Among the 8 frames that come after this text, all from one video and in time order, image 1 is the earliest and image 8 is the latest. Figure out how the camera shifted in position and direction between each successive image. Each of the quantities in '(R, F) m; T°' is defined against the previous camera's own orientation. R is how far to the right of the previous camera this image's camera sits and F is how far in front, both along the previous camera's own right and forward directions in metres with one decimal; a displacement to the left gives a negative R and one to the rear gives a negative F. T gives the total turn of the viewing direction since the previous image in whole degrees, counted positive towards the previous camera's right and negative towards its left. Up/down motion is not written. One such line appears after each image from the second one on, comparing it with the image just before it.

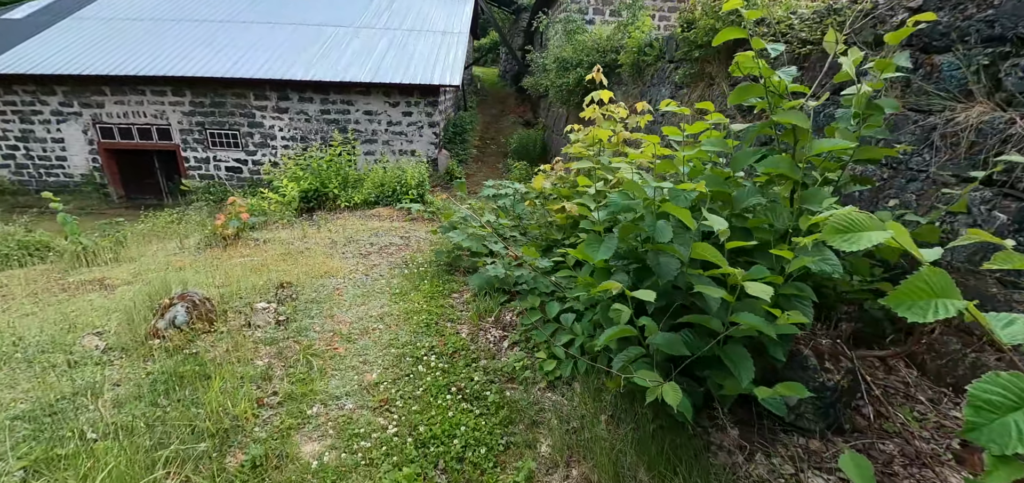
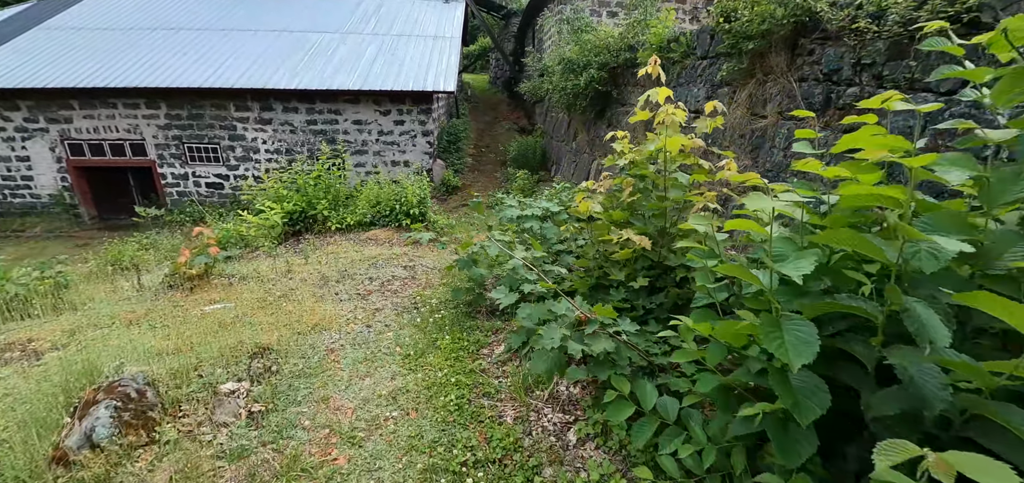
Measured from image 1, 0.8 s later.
(-0.2, +0.6) m; +1°
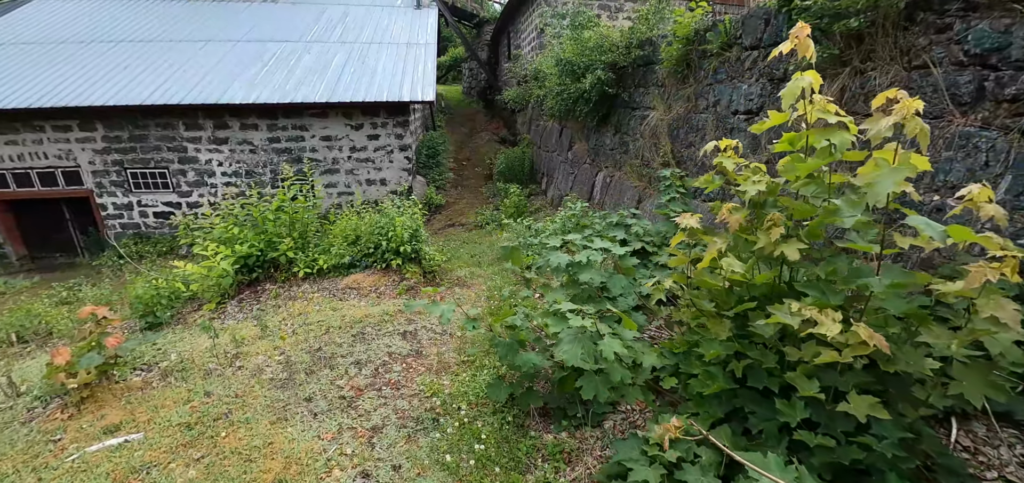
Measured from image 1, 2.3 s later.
(-0.3, +0.9) m; +3°
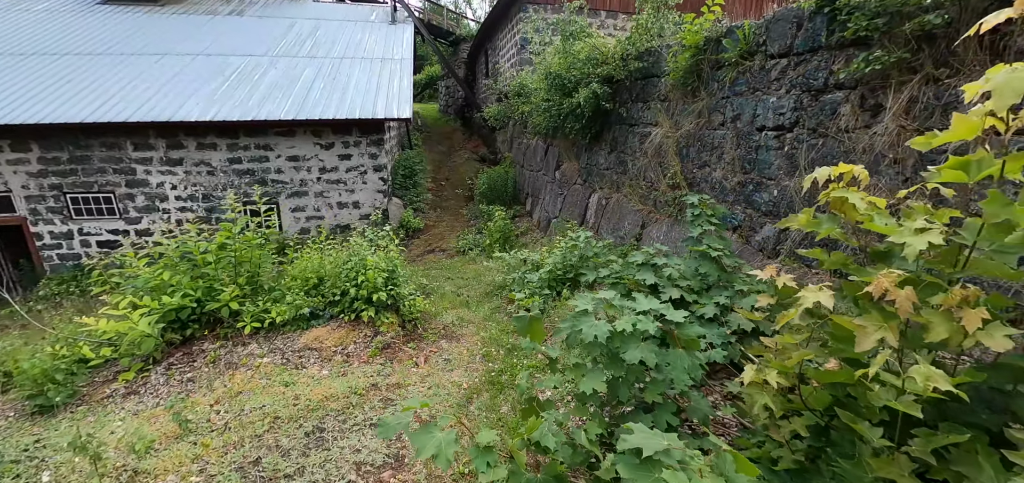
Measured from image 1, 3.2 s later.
(-0.1, +0.6) m; +3°
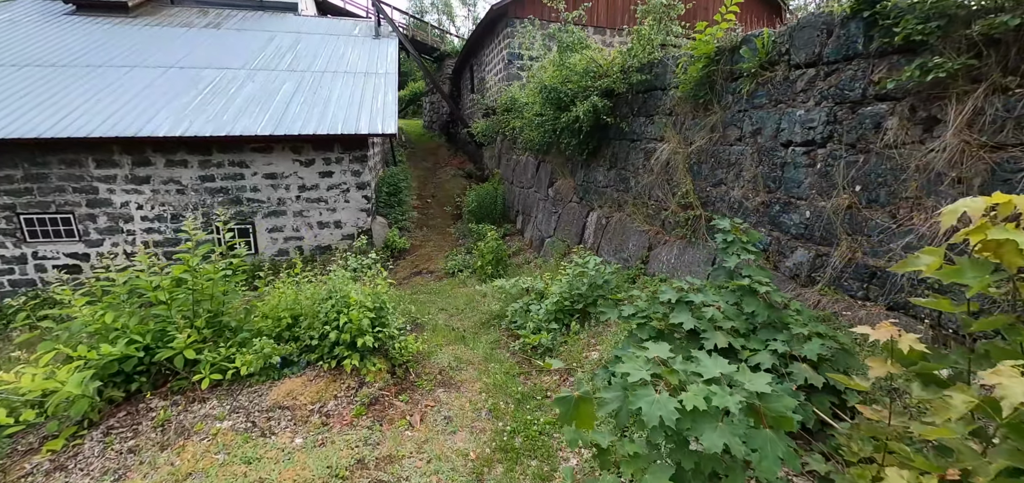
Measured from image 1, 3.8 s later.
(-0.1, +0.4) m; +2°
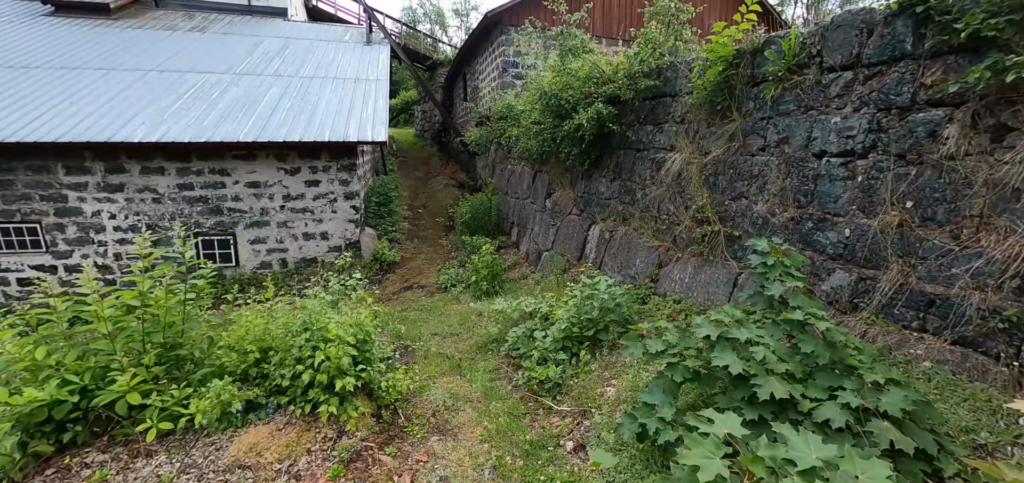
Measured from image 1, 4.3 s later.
(-0.1, +0.3) m; +1°
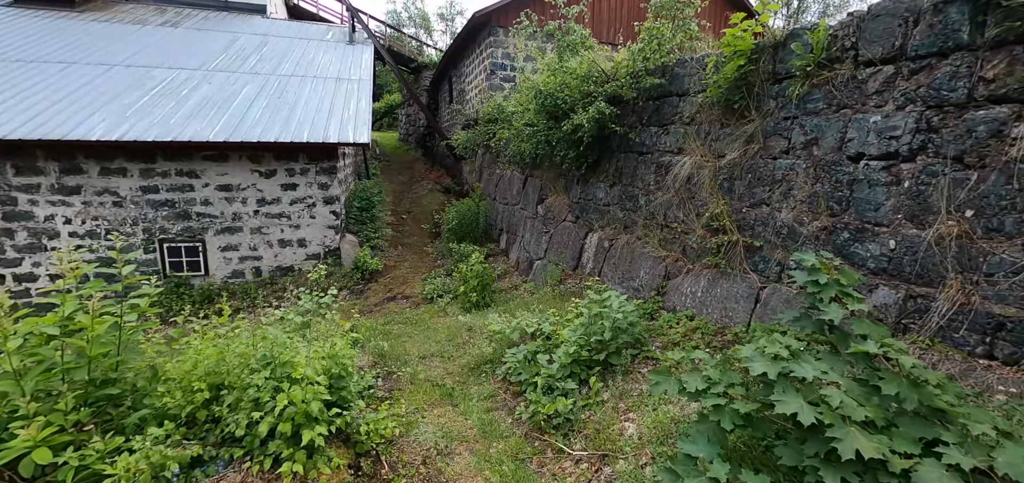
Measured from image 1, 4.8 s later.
(-0.1, +0.4) m; +2°
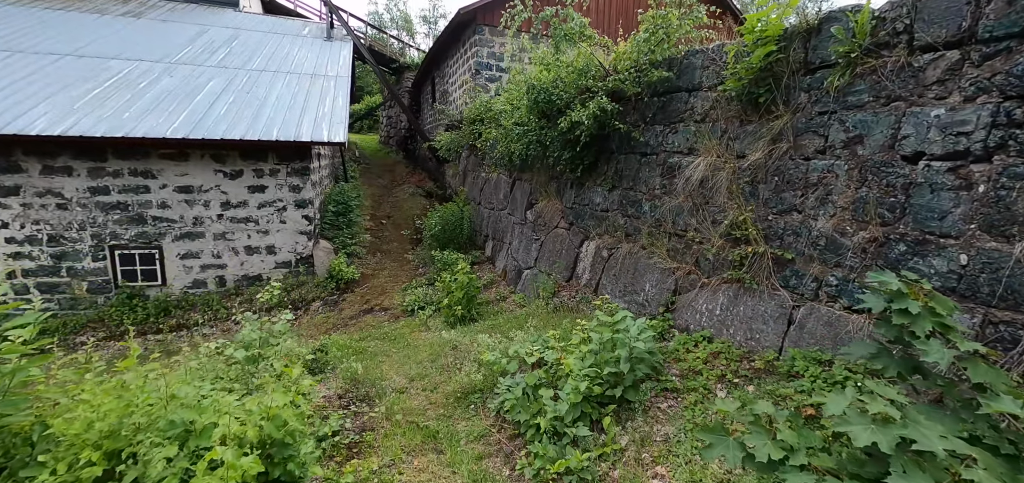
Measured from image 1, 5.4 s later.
(-0.1, +0.4) m; +2°
